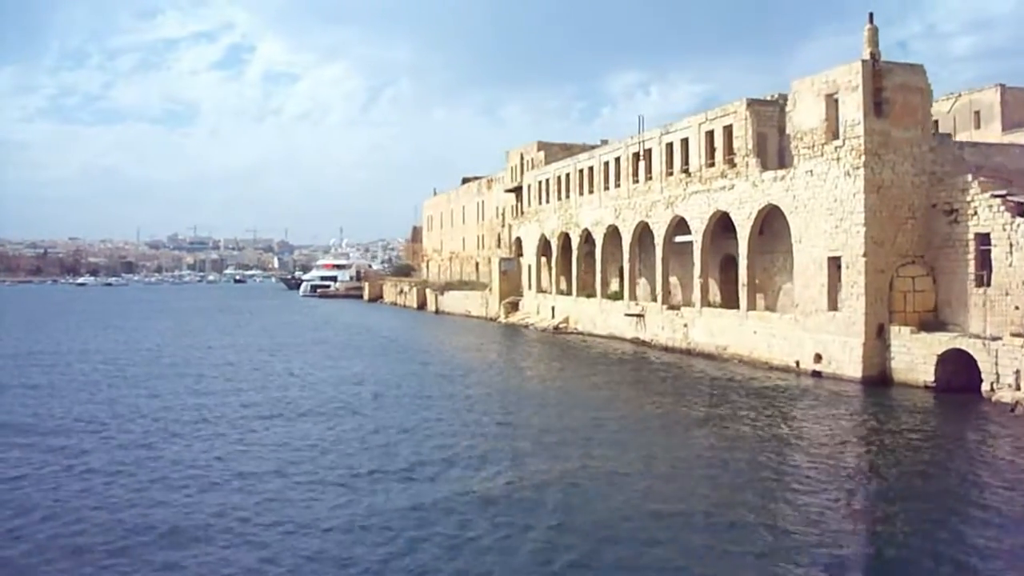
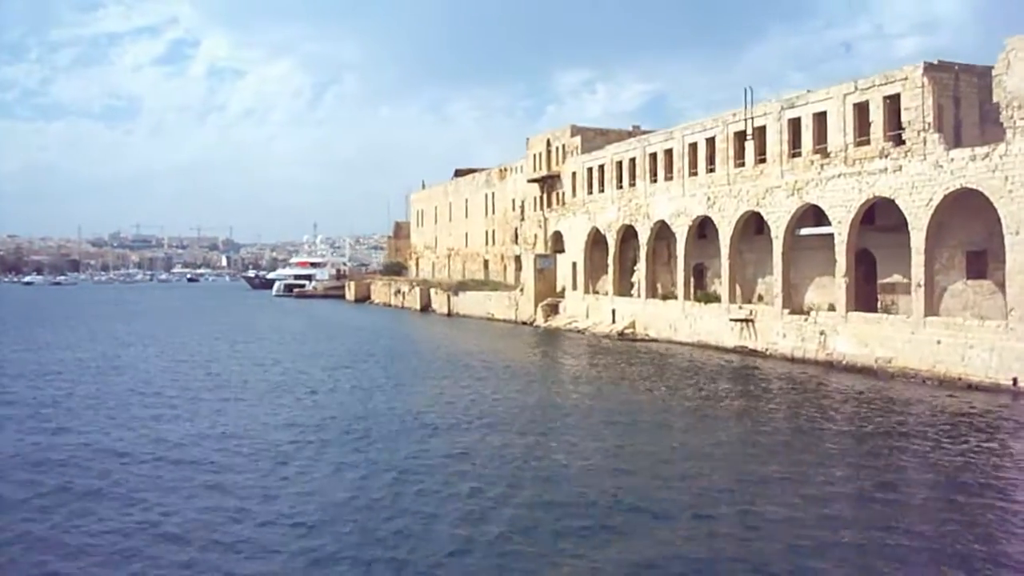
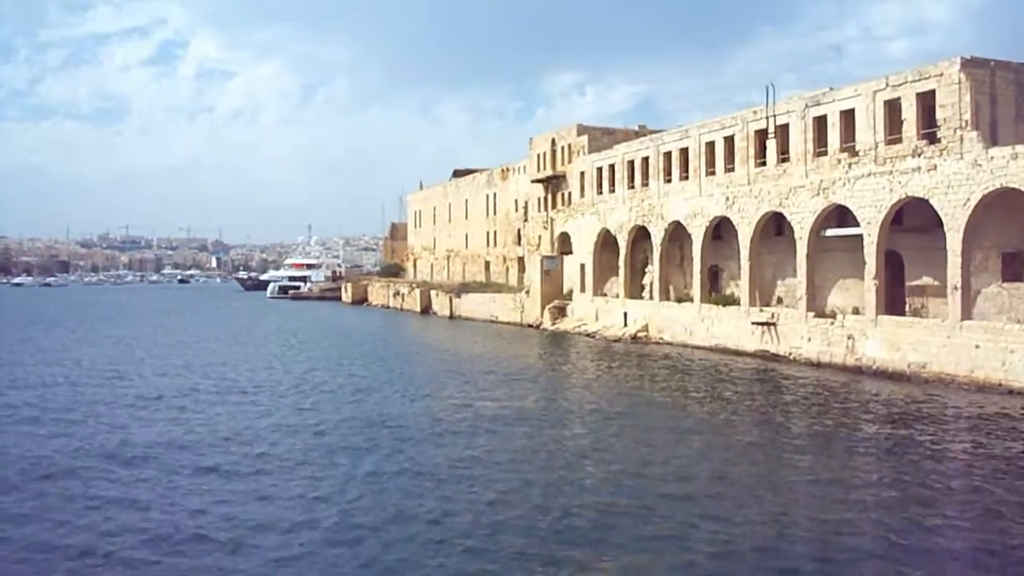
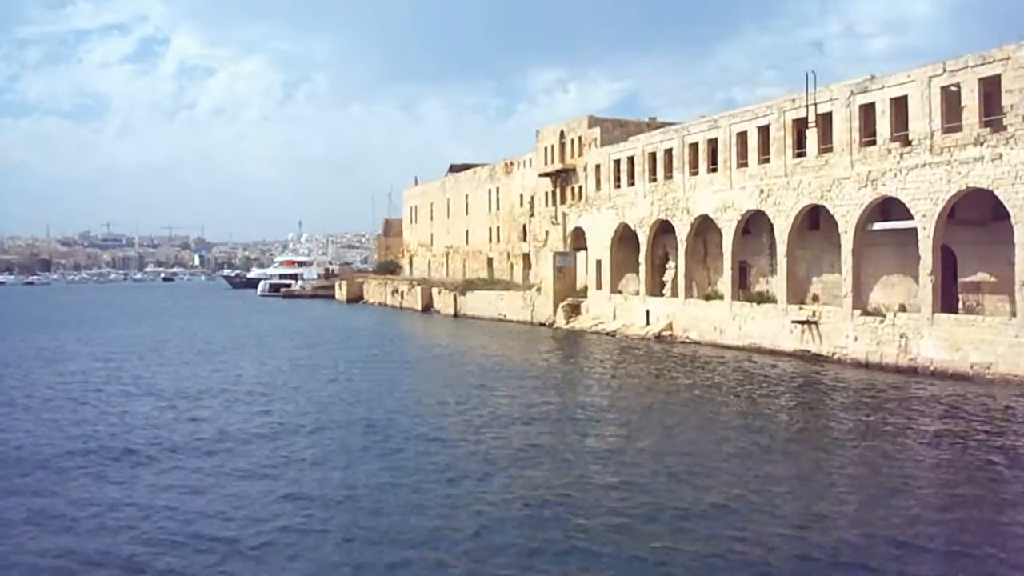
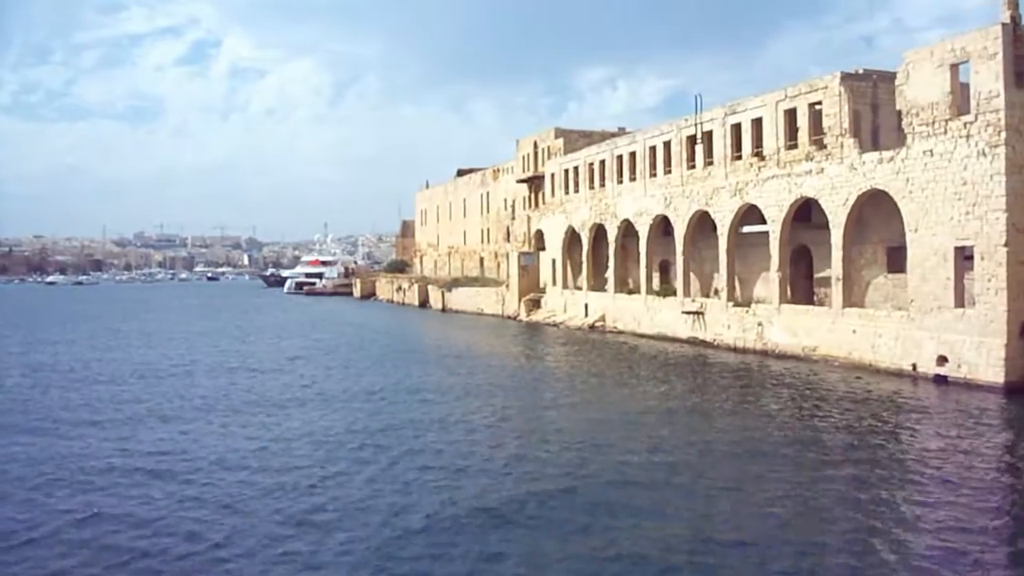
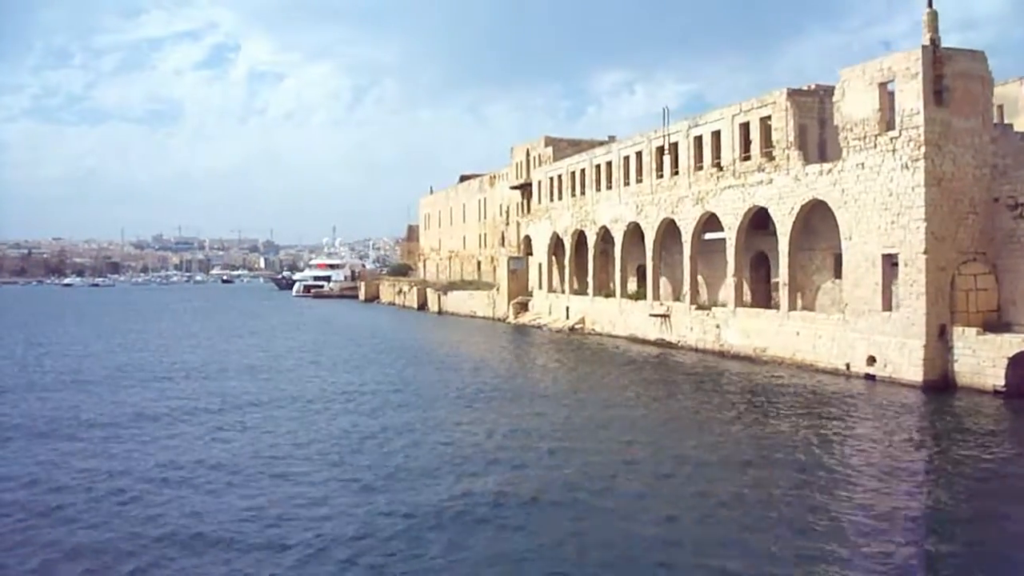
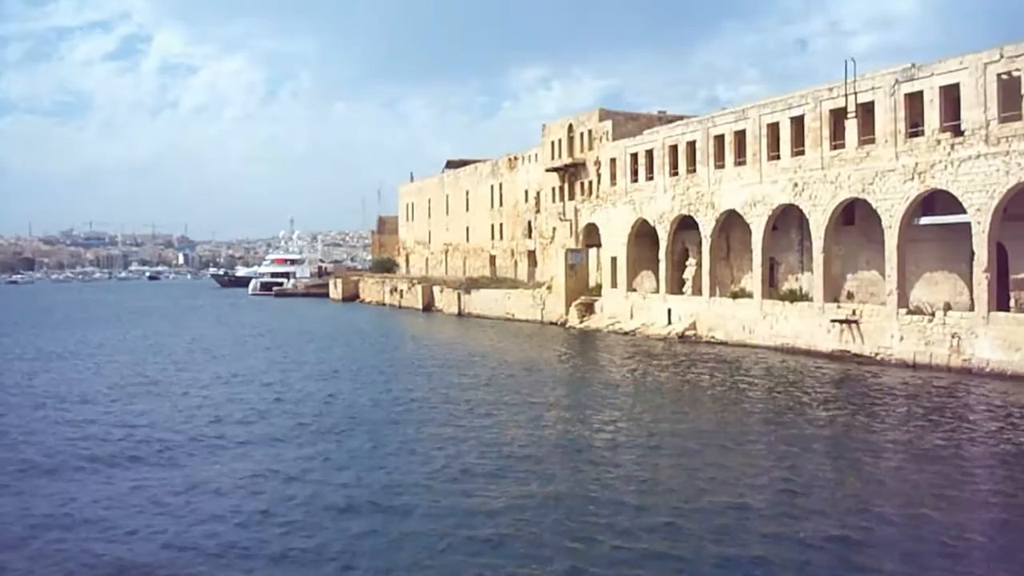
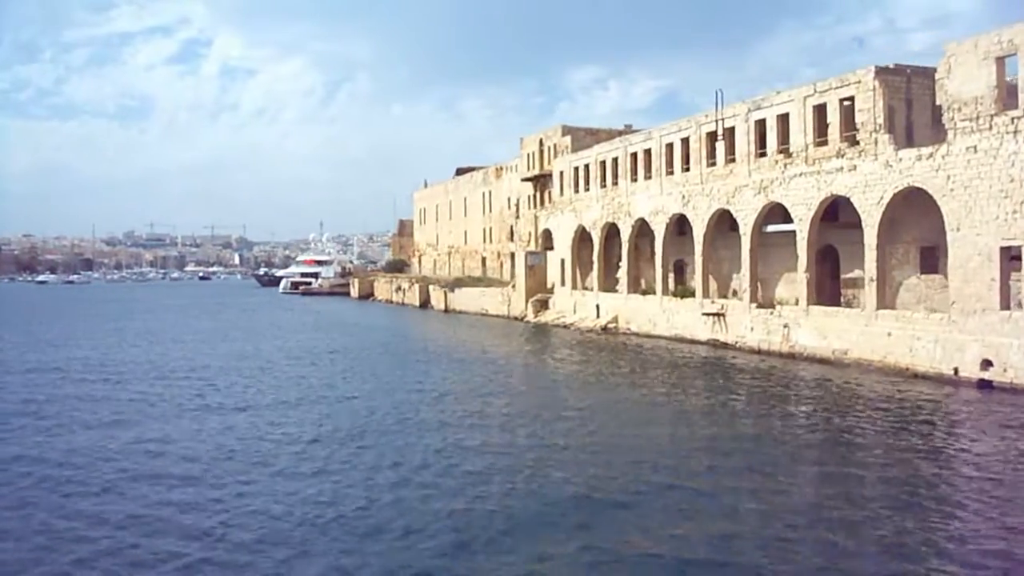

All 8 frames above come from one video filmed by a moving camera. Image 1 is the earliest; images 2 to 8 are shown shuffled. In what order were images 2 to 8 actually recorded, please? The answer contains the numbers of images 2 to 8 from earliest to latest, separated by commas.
6, 5, 8, 2, 3, 4, 7
